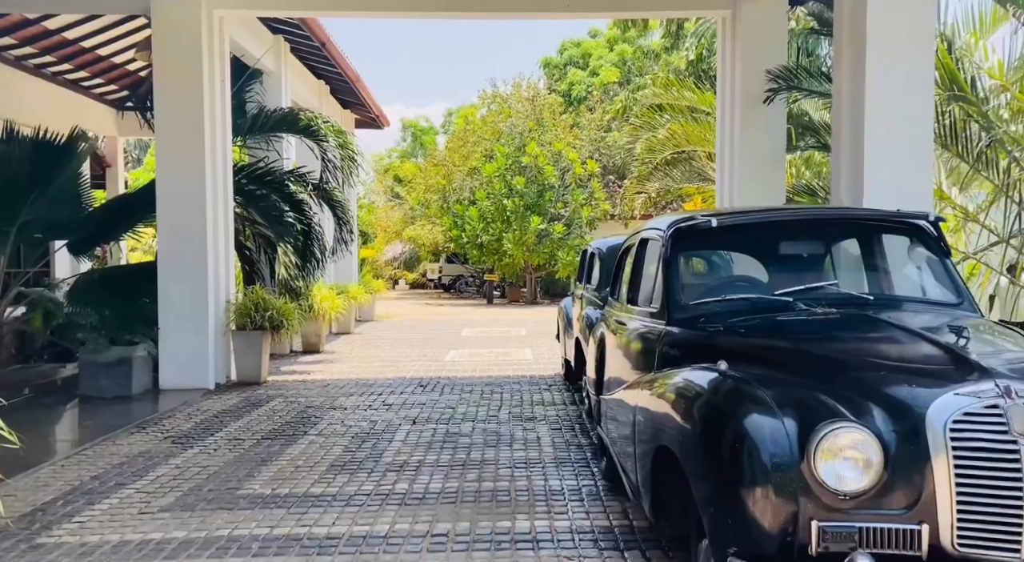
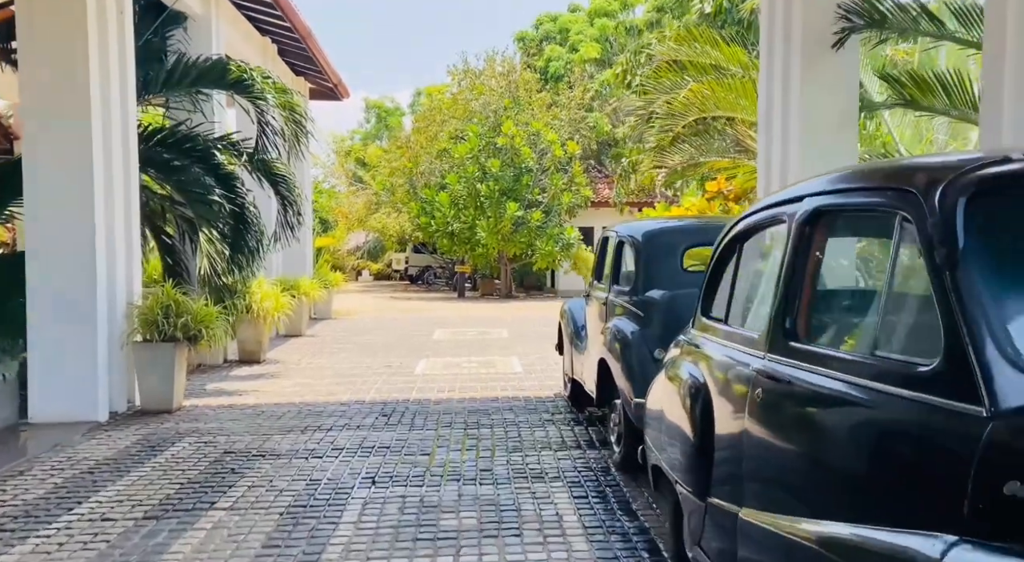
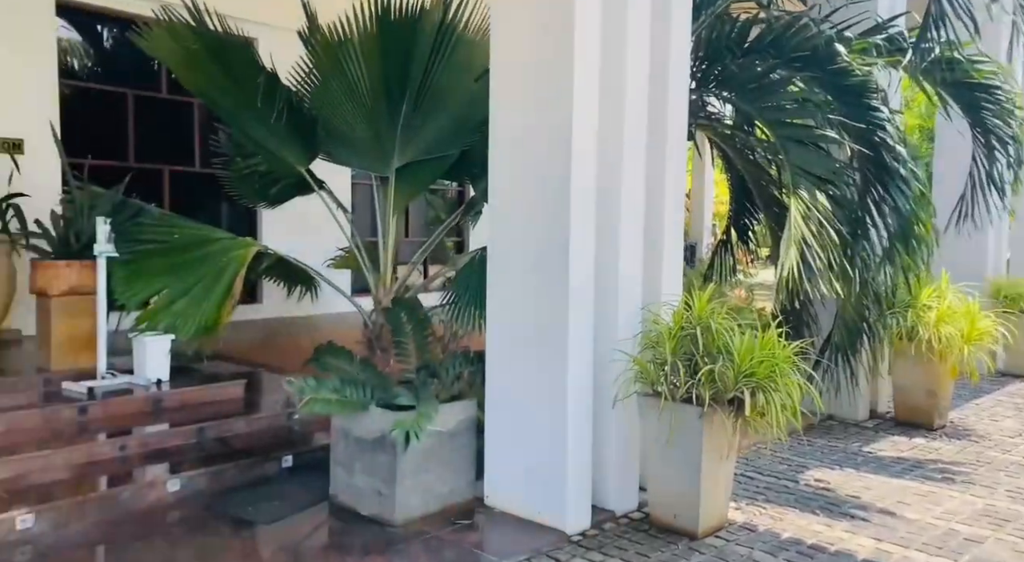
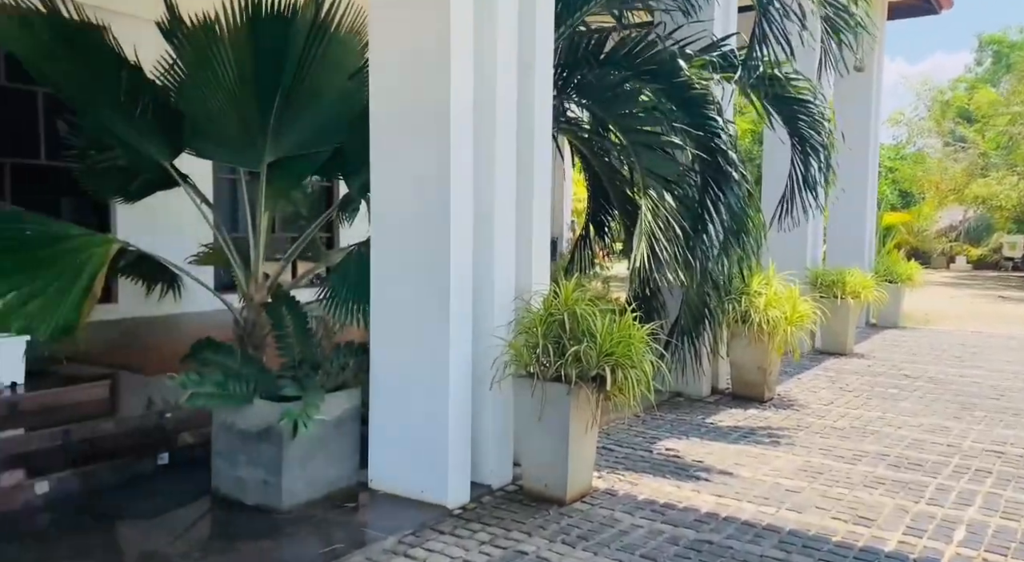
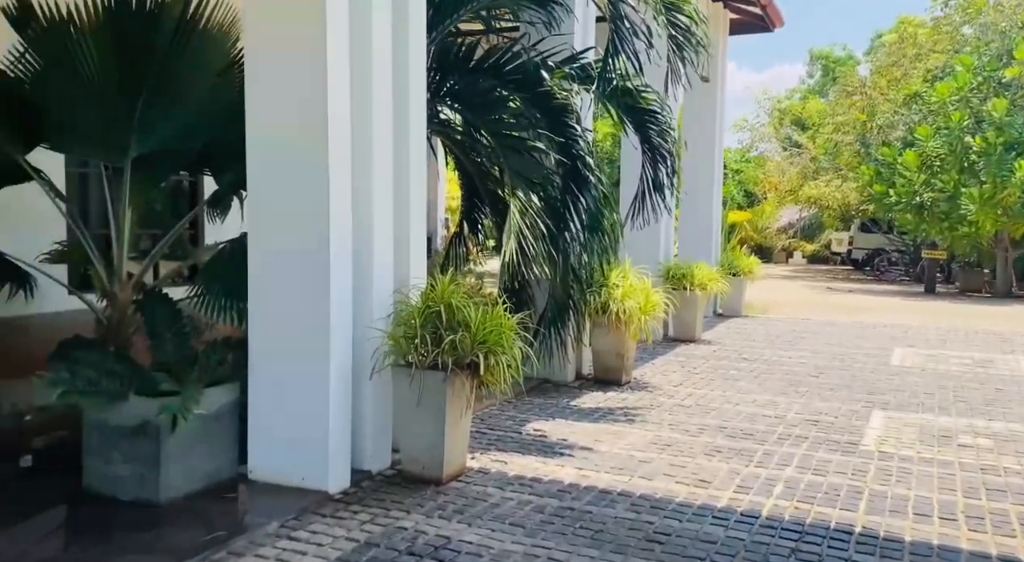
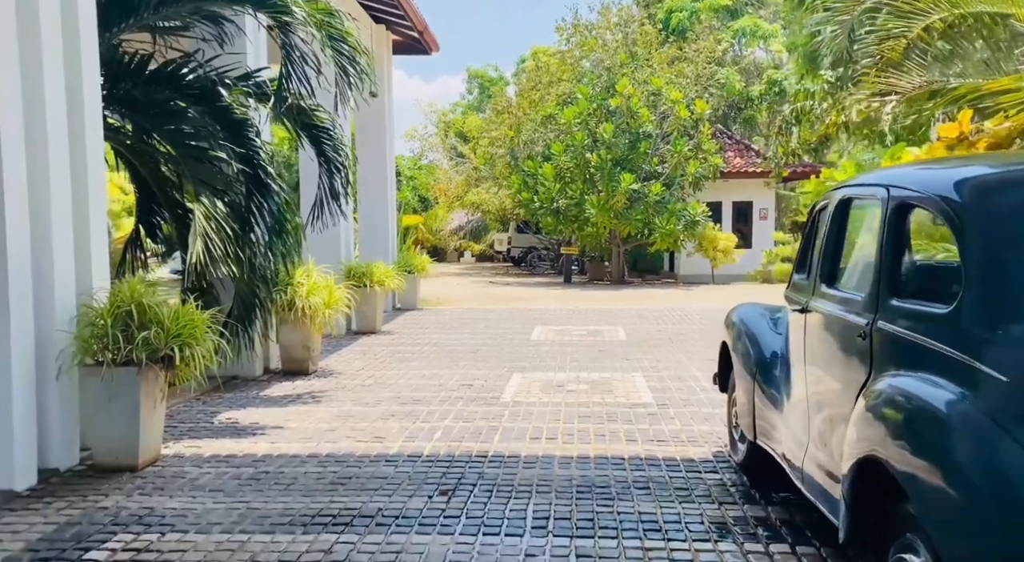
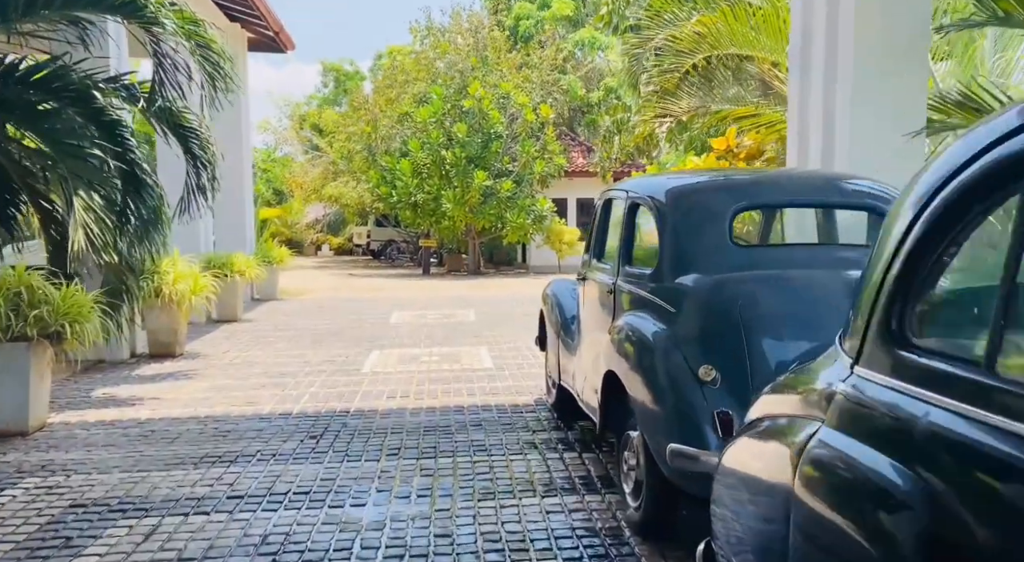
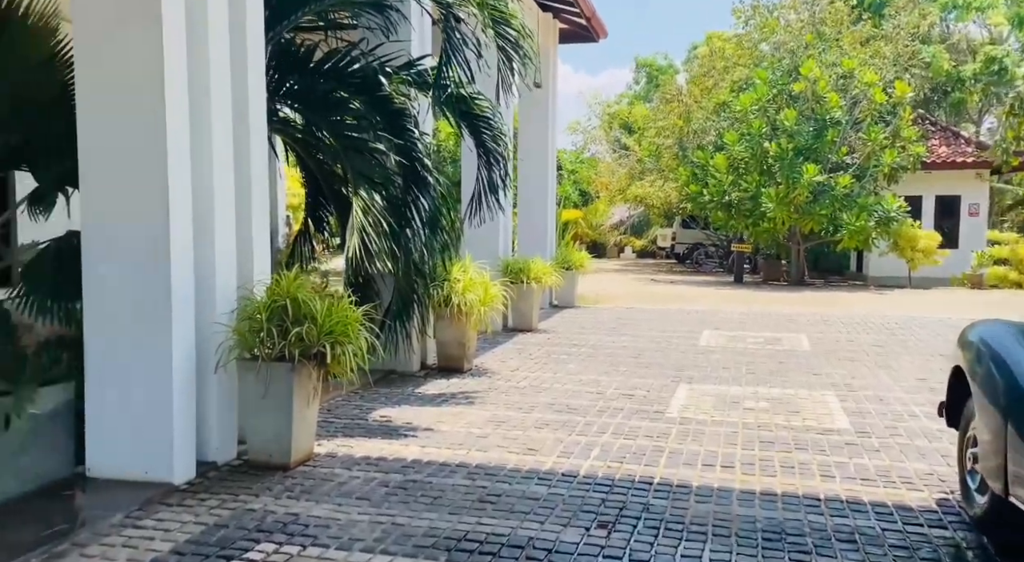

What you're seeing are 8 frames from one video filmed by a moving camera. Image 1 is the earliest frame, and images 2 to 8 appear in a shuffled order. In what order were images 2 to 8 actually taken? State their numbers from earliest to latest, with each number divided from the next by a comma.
2, 7, 6, 8, 5, 4, 3
